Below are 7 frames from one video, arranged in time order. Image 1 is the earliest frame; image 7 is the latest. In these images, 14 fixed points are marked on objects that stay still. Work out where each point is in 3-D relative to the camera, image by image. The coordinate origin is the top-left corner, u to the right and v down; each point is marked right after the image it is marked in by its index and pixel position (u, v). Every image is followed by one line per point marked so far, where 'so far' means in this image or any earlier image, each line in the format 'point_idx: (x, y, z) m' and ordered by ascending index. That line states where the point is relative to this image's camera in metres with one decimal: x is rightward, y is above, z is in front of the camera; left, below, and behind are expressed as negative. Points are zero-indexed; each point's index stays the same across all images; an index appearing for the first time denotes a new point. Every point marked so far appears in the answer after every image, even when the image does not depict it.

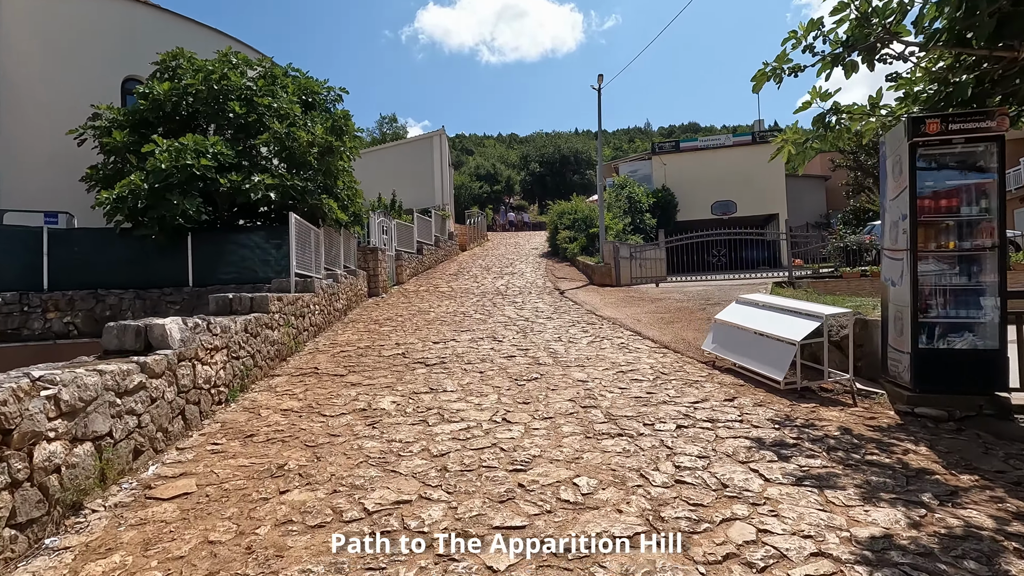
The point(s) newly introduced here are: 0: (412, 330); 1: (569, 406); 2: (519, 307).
0: (-1.8, -0.8, +9.9) m
1: (+0.6, -1.1, +5.1) m
2: (+0.2, -0.5, +12.9) m
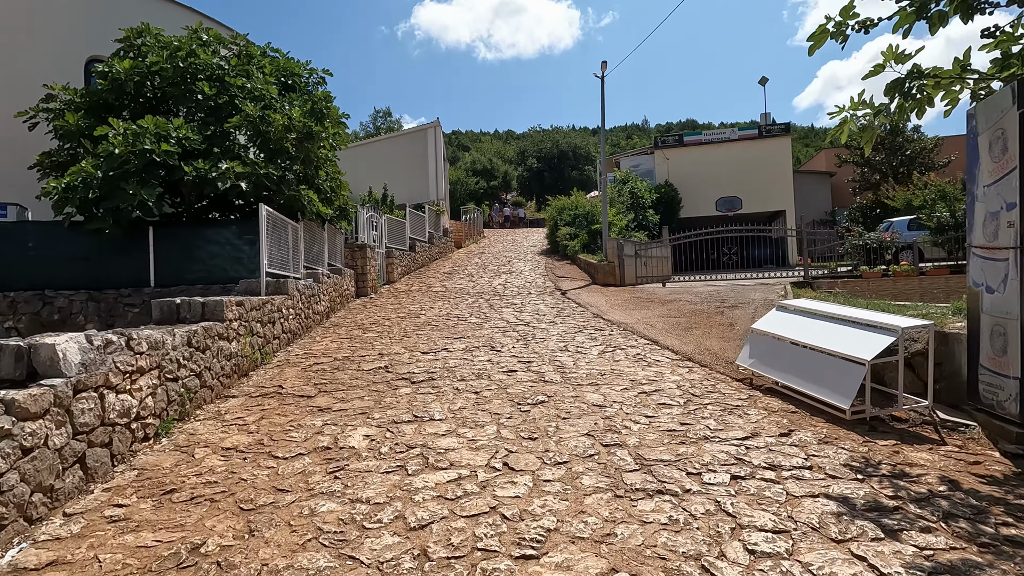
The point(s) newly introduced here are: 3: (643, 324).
0: (-1.8, -0.8, +8.8) m
1: (+0.6, -1.2, +4.0) m
2: (+0.1, -0.5, +11.9) m
3: (+2.3, -0.6, +9.5) m
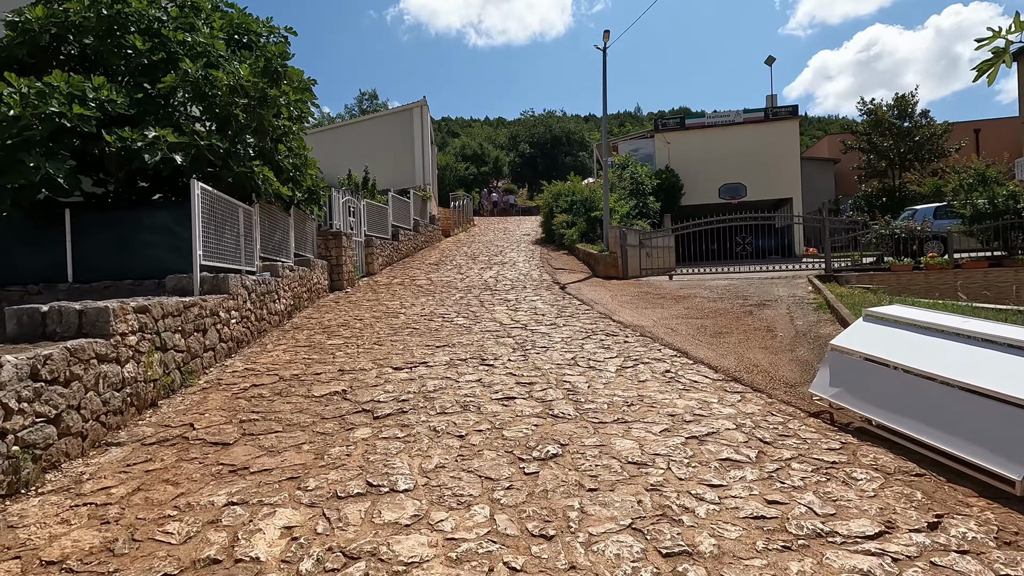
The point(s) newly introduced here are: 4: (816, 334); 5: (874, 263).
0: (-1.9, -0.8, +7.3) m
1: (+0.6, -1.2, +2.5) m
2: (0.0, -0.4, +10.3) m
3: (+2.3, -0.6, +8.0) m
4: (+3.9, -0.6, +6.8) m
5: (+9.9, +0.7, +14.5) m
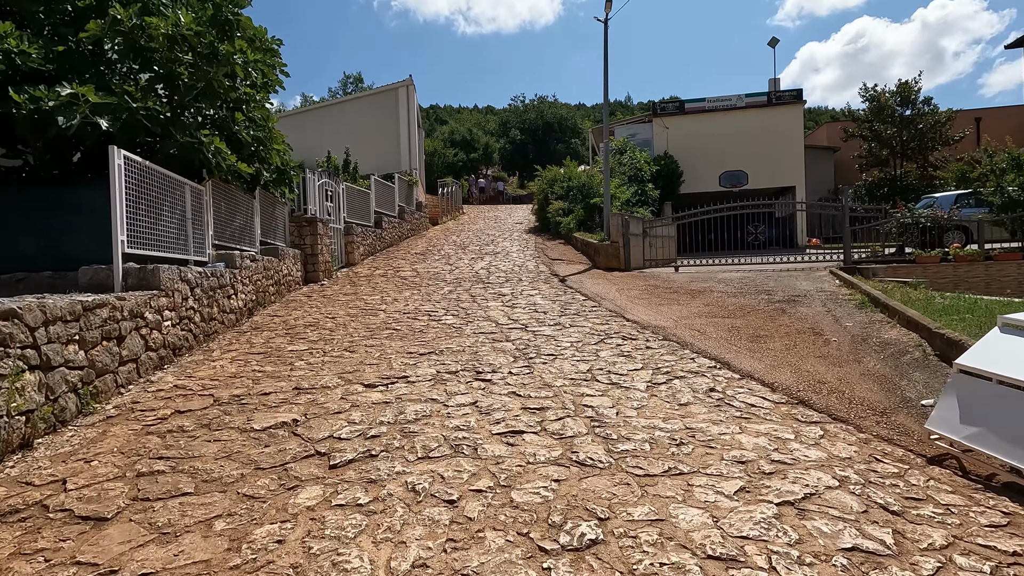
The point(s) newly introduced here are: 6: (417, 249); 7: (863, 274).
0: (-1.9, -0.7, +6.0) m
1: (+0.7, -1.3, +1.3) m
2: (0.0, -0.3, +9.1) m
3: (+2.2, -0.5, +6.8) m
4: (+3.9, -0.5, +5.7) m
5: (+9.7, +0.9, +13.5) m
6: (-3.0, +1.3, +16.9) m
7: (+7.8, +0.3, +11.8) m
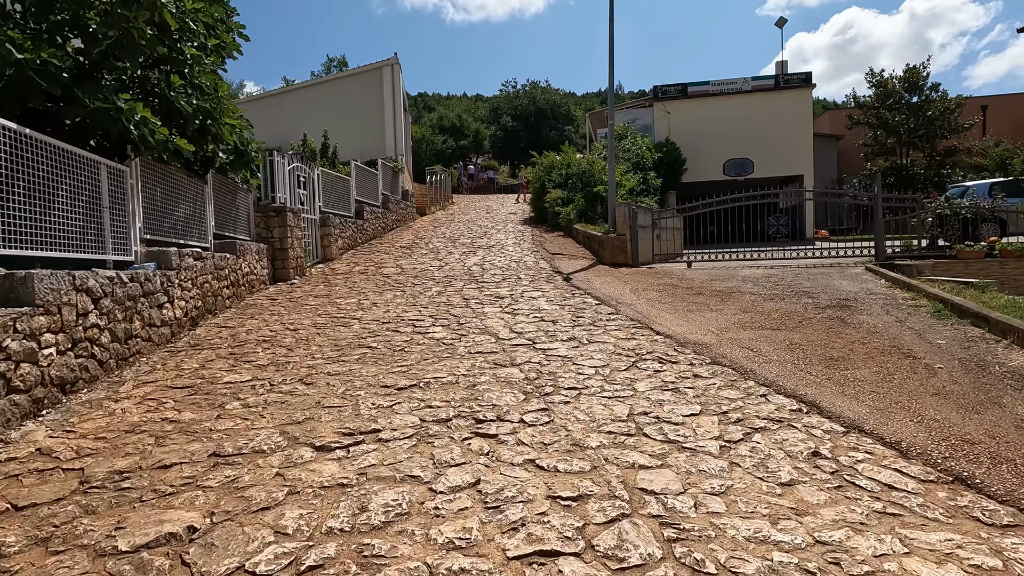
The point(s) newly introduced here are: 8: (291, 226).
0: (-1.9, -0.8, +4.5) m
1: (+0.8, -1.4, -0.1) m
2: (0.0, -0.3, +7.7) m
3: (+2.3, -0.6, +5.5) m
4: (+4.0, -0.6, +4.4) m
5: (+9.6, +0.9, +12.2) m
6: (-3.2, +1.4, +15.4) m
7: (+7.7, +0.3, +10.5) m
8: (-4.6, +1.3, +11.1) m
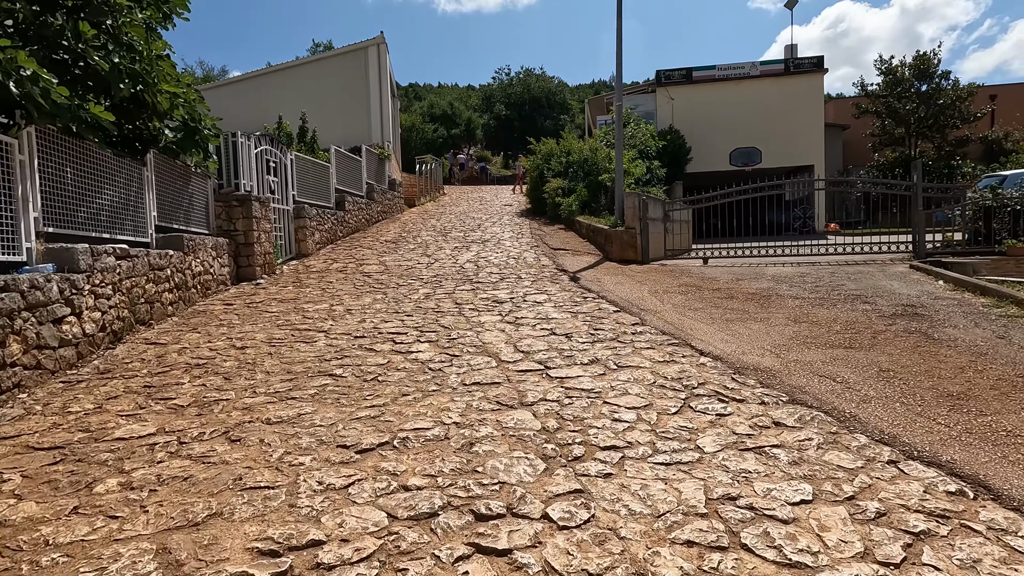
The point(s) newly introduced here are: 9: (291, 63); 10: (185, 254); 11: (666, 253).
0: (-1.8, -0.9, +3.2) m
1: (+1.0, -1.6, -1.3) m
2: (0.0, -0.4, +6.4) m
3: (+2.3, -0.7, +4.2) m
4: (+4.1, -0.7, +3.1) m
5: (+9.6, +0.9, +11.1) m
6: (-3.3, +1.4, +14.0) m
7: (+7.7, +0.3, +9.3) m
8: (-4.6, +1.3, +9.7) m
9: (-8.2, +8.3, +19.5) m
10: (-4.5, +0.5, +7.4) m
11: (+3.7, +0.8, +12.5) m
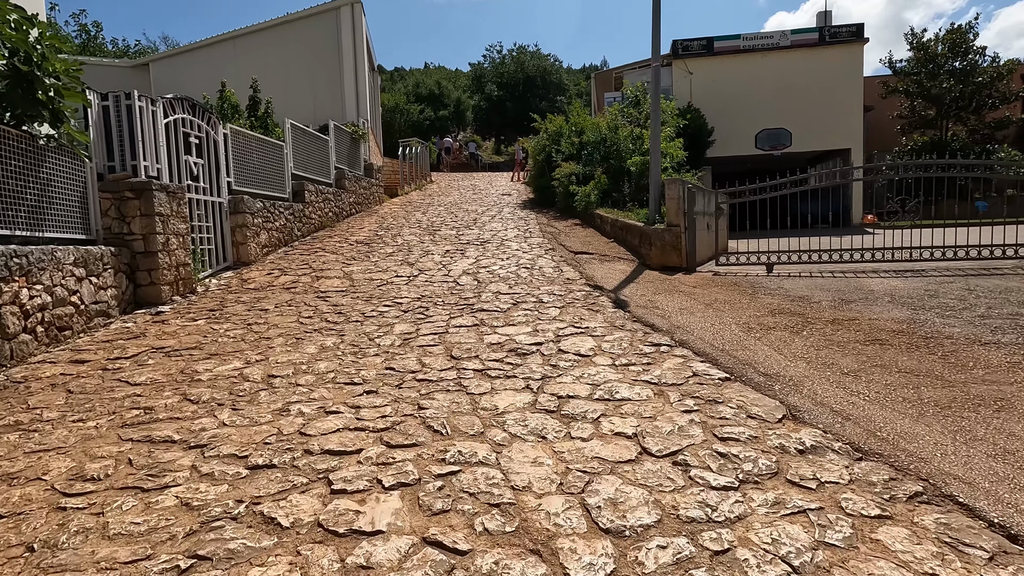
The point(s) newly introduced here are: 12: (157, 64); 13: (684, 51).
0: (-1.4, -1.4, +0.4) m
1: (+1.4, -2.2, -4.1) m
2: (+0.3, -0.8, +3.6) m
3: (+2.7, -1.1, +1.5) m
4: (+4.4, -1.2, +0.4) m
5: (+9.8, +0.7, +8.5) m
6: (-3.2, +1.2, +11.2) m
7: (+7.9, 0.0, +6.7) m
8: (-4.4, +0.9, +6.8) m
9: (-8.2, +8.1, +16.4) m
10: (-4.3, +0.1, +4.5) m
11: (+3.8, +0.6, +9.8) m
12: (-11.6, +7.2, +17.2) m
13: (+6.5, +8.9, +19.9) m
